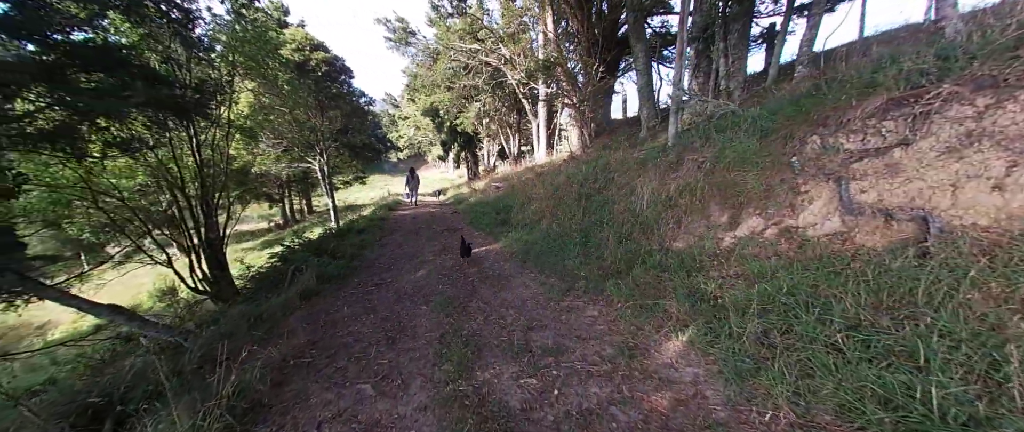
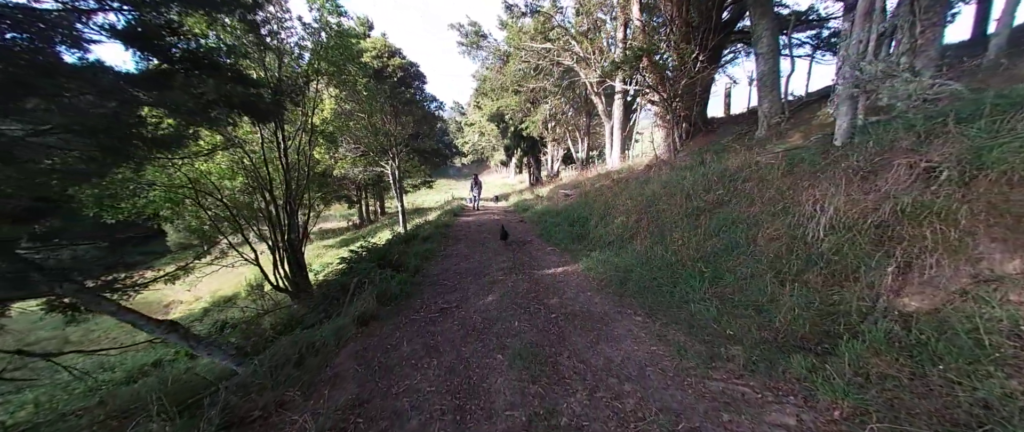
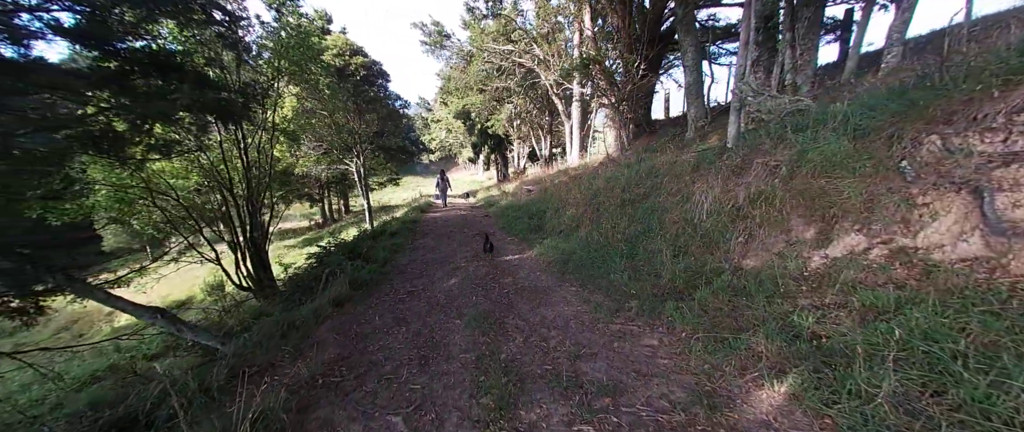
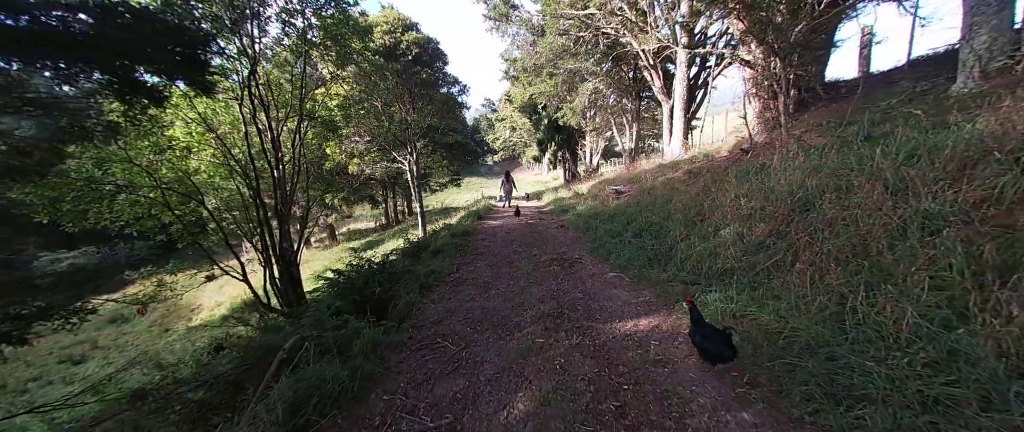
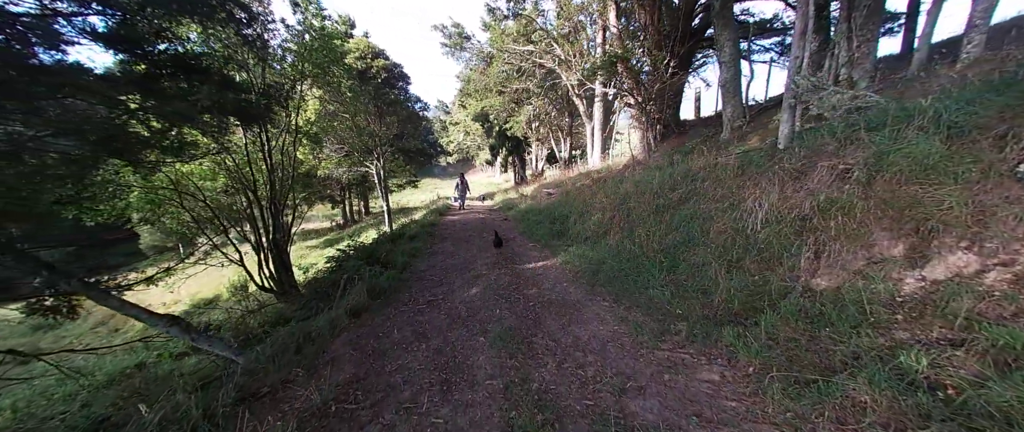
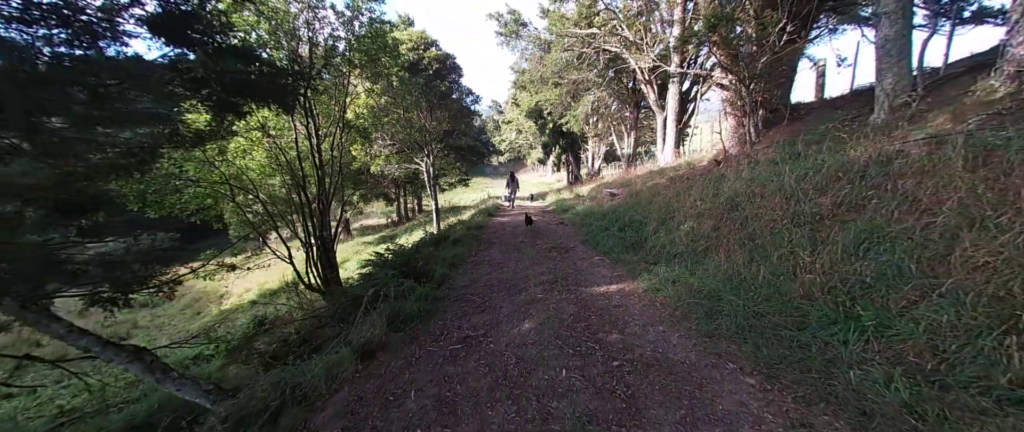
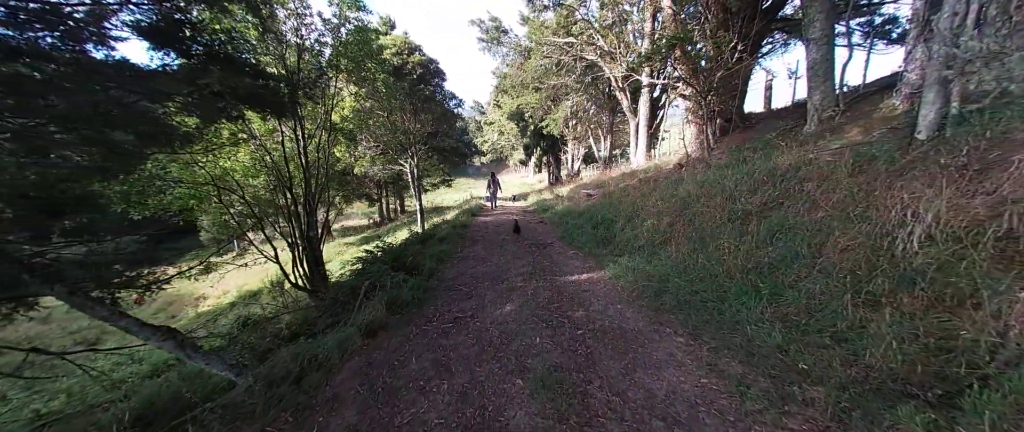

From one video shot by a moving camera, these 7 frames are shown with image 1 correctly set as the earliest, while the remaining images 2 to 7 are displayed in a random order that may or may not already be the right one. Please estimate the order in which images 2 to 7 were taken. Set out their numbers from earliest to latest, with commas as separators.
3, 5, 2, 7, 6, 4
